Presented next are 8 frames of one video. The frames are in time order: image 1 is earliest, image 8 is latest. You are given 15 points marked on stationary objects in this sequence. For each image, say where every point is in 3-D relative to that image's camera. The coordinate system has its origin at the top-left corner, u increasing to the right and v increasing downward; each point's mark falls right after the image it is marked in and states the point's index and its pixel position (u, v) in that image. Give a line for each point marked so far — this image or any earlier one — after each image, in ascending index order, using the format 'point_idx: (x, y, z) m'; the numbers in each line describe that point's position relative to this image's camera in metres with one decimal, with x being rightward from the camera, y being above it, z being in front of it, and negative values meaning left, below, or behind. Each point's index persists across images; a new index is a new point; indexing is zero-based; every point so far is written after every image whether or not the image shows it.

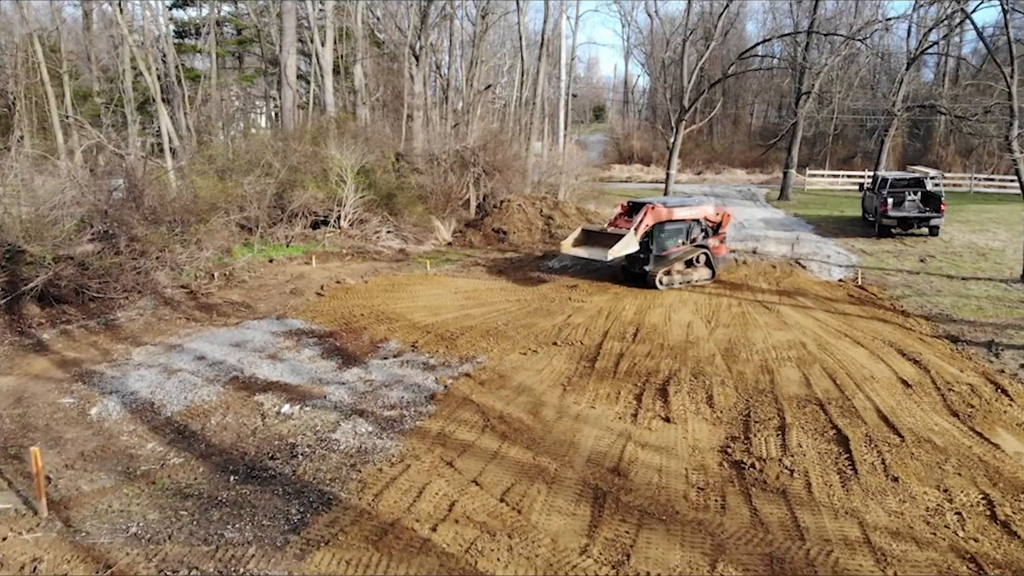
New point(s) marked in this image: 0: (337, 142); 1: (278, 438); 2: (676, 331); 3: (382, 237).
0: (-3.9, +3.2, +18.3) m
1: (-2.0, -1.3, +7.2) m
2: (+2.0, -0.5, +10.2) m
3: (-2.8, +1.1, +17.9) m
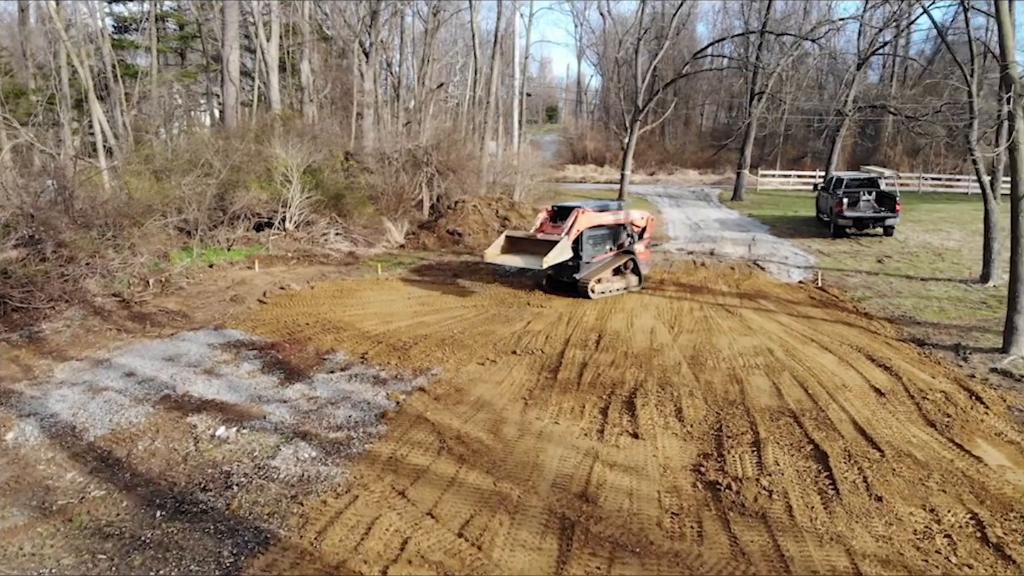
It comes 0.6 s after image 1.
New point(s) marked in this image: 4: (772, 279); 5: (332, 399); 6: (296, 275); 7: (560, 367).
0: (-4.9, +3.1, +17.5) m
1: (-2.4, -1.4, +6.6) m
2: (+1.5, -0.6, +9.8) m
3: (-3.8, +1.0, +17.2) m
4: (+4.5, +0.2, +14.4) m
5: (-1.7, -1.1, +7.9) m
6: (-3.8, +0.2, +14.7) m
7: (+0.5, -0.8, +8.6) m
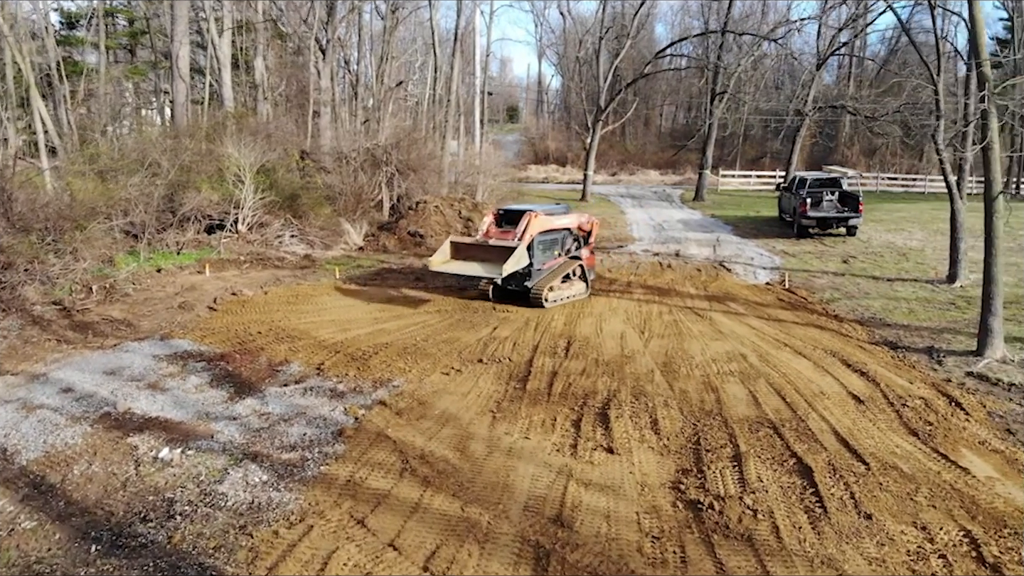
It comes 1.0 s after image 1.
0: (-5.6, +3.0, +16.9) m
1: (-2.6, -1.5, +6.0) m
2: (+1.1, -0.6, +9.4) m
3: (-4.5, +0.9, +16.6) m
4: (+3.9, +0.1, +14.1) m
5: (-2.0, -1.1, +7.4) m
6: (-4.5, +0.1, +14.1) m
7: (+0.2, -0.9, +8.2) m
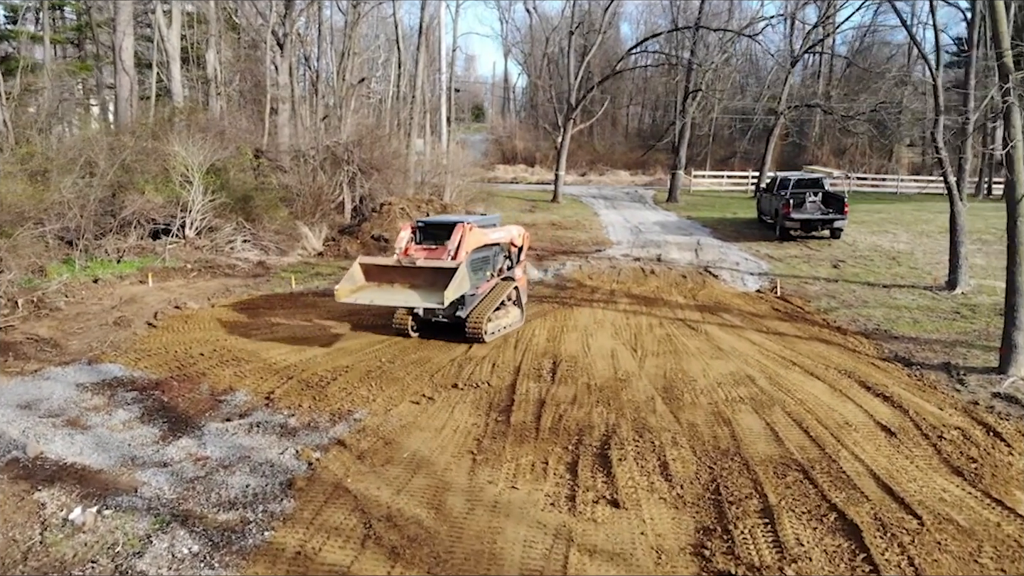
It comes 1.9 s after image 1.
0: (-6.2, +2.8, +15.6) m
1: (-2.7, -1.6, +4.9) m
2: (+0.9, -0.8, +8.4) m
3: (-5.1, +0.7, +15.3) m
4: (+3.4, 0.0, +13.2) m
5: (-2.1, -1.3, +6.2) m
6: (-4.9, 0.0, +12.8) m
7: (0.0, -1.0, +7.2) m
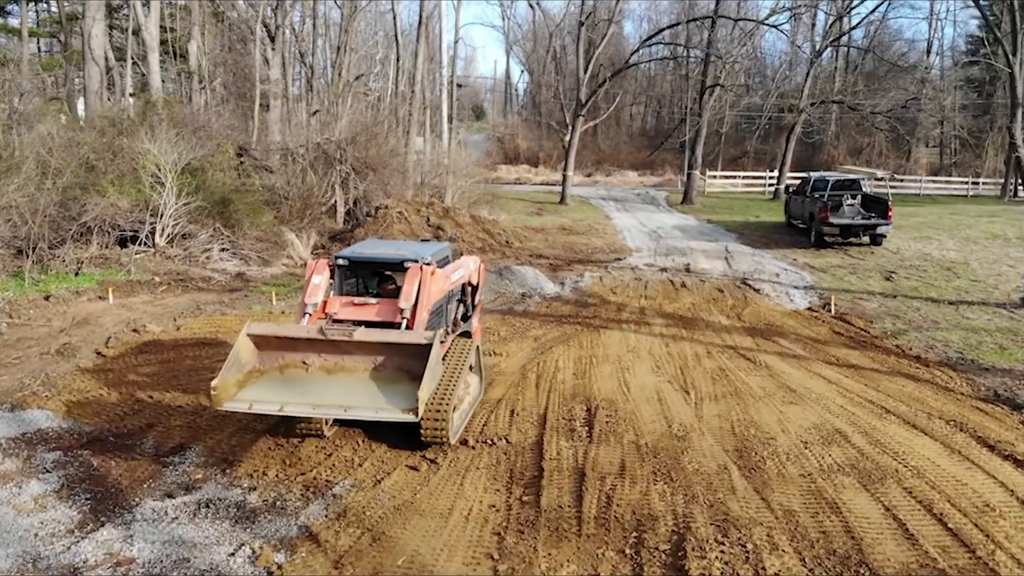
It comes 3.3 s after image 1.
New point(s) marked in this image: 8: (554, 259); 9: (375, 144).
0: (-6.0, +2.6, +13.9) m
1: (-2.5, -1.9, +3.2) m
2: (+1.1, -1.0, +6.7) m
3: (-4.9, +0.5, +13.6) m
4: (+3.6, -0.2, +11.5) m
5: (-1.9, -1.5, +4.5) m
6: (-4.7, -0.3, +11.1) m
7: (+0.2, -1.3, +5.5) m
8: (+0.8, +0.5, +15.3) m
9: (-2.9, +3.1, +17.6) m
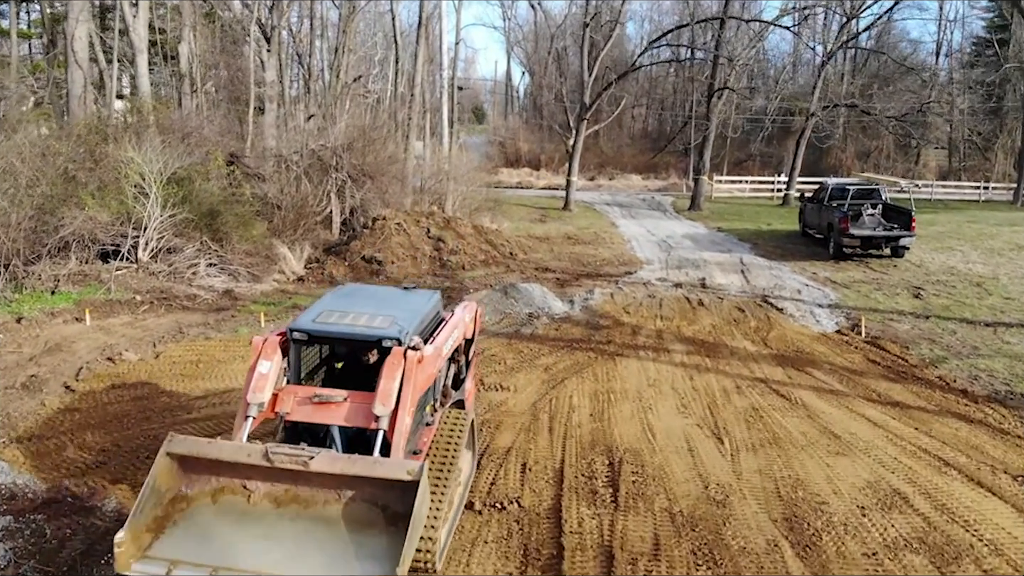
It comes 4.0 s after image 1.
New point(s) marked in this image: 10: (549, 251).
0: (-5.9, +2.3, +13.1) m
1: (-2.4, -2.1, +2.4) m
2: (+1.2, -1.3, +6.0) m
3: (-4.8, +0.2, +12.8) m
4: (+3.7, -0.5, +10.7) m
5: (-1.9, -1.8, +3.8) m
6: (-4.6, -0.5, +10.3) m
7: (+0.3, -1.5, +4.7) m
8: (+0.8, +0.3, +14.5) m
9: (-2.8, +2.8, +16.8) m
10: (+0.8, +0.8, +17.1) m
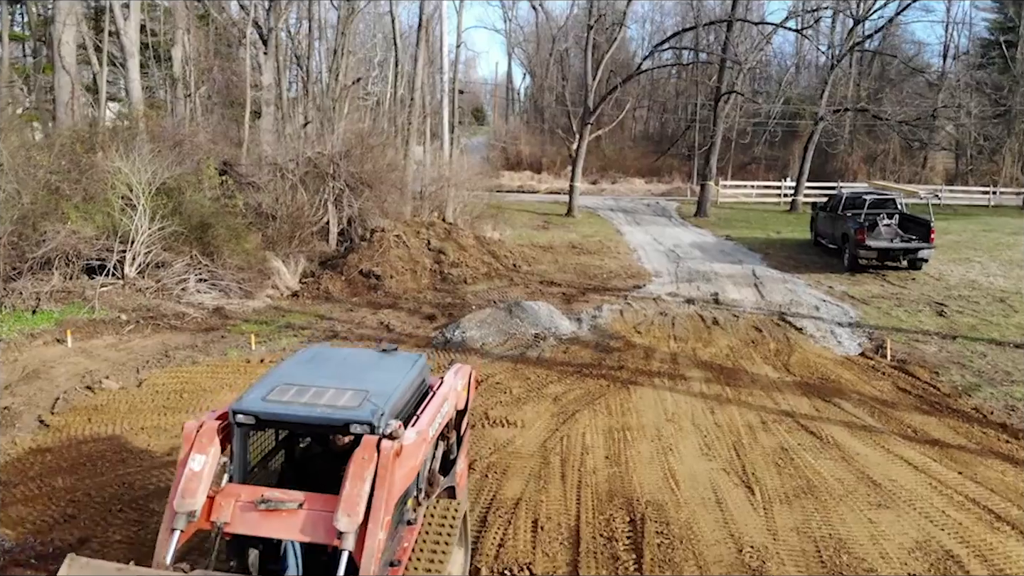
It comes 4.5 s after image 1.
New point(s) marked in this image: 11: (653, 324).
0: (-5.9, +2.1, +12.5) m
1: (-2.3, -2.4, +1.8) m
2: (+1.3, -1.5, +5.4) m
3: (-4.7, 0.0, +12.2) m
4: (+3.8, -0.7, +10.2) m
5: (-1.8, -2.0, +3.2) m
6: (-4.5, -0.8, +9.8) m
7: (+0.3, -1.8, +4.1) m
8: (+0.9, 0.0, +13.9) m
9: (-2.8, +2.5, +16.2) m
10: (+0.8, +0.5, +16.5) m
11: (+1.9, -0.5, +11.2) m
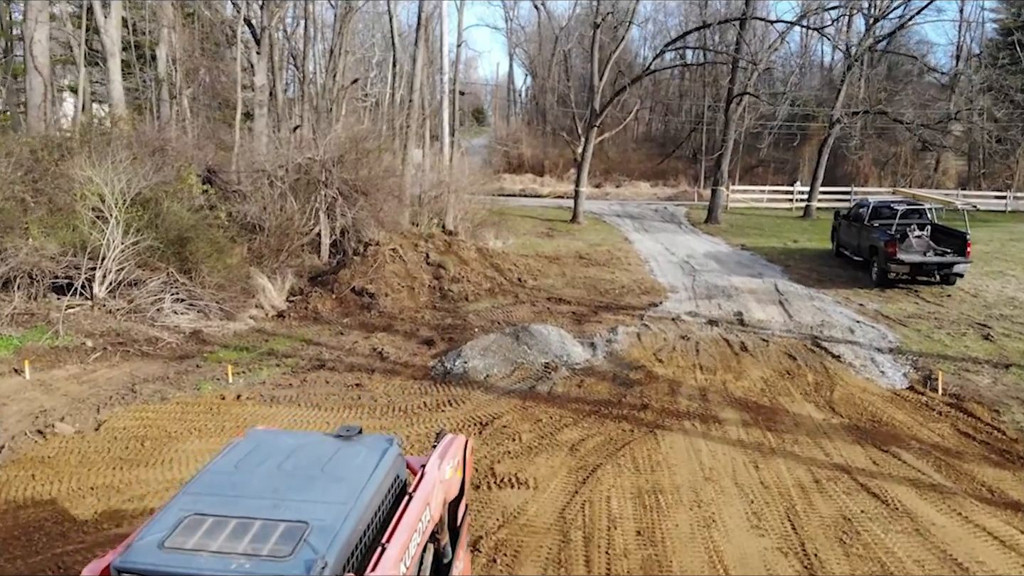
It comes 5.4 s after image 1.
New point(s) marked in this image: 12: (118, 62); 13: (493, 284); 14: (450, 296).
0: (-5.8, +1.8, +11.5) m
1: (-2.2, -2.7, +0.8) m
2: (+1.3, -1.8, +4.3) m
3: (-4.6, -0.3, +11.2) m
4: (+3.9, -1.0, +9.1) m
5: (-1.7, -2.3, +2.2) m
6: (-4.4, -1.1, +8.7) m
7: (+0.4, -2.0, +3.1) m
8: (+1.0, -0.3, +12.9) m
9: (-2.7, +2.3, +15.2) m
10: (+0.9, +0.2, +15.5) m
11: (+2.0, -0.8, +10.2) m
12: (-8.1, +4.6, +17.0) m
13: (-0.3, +0.1, +13.8) m
14: (-1.0, -0.1, +12.9) m
